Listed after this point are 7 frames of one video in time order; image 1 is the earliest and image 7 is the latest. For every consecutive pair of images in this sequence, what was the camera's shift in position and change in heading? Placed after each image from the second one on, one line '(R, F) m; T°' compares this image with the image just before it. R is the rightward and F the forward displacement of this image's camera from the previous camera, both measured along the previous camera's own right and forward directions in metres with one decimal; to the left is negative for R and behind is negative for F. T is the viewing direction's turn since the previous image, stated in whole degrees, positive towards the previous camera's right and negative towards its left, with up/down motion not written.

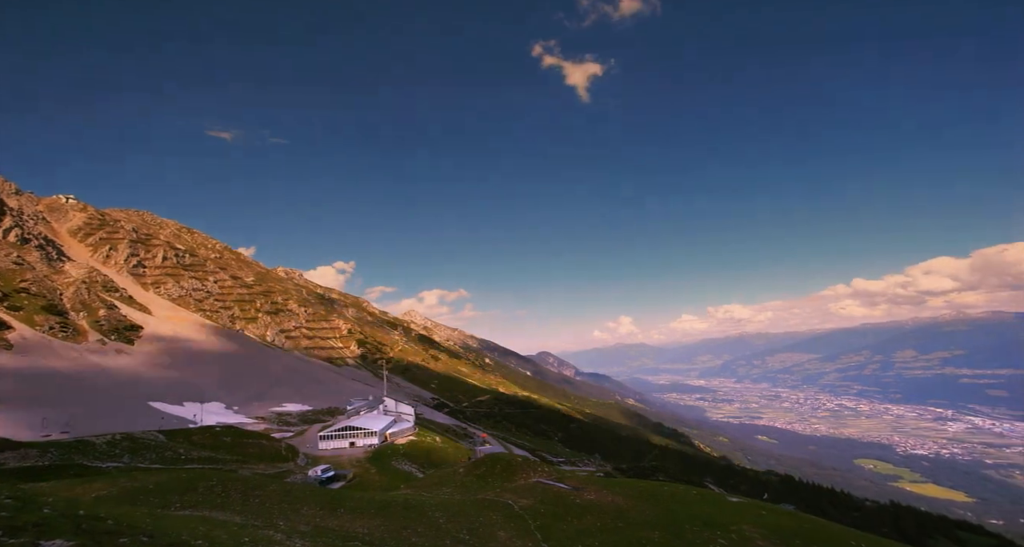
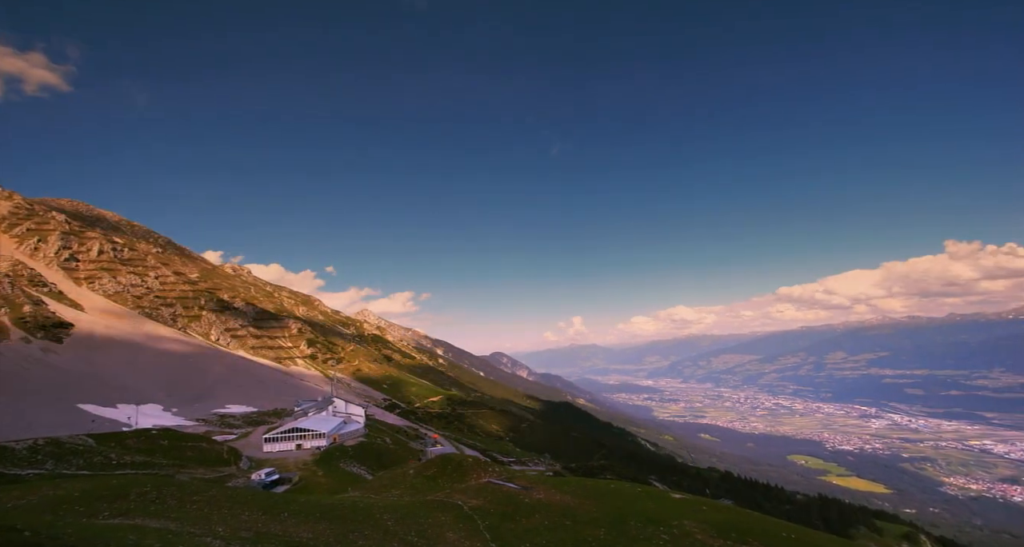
(+0.2, -0.6) m; +5°
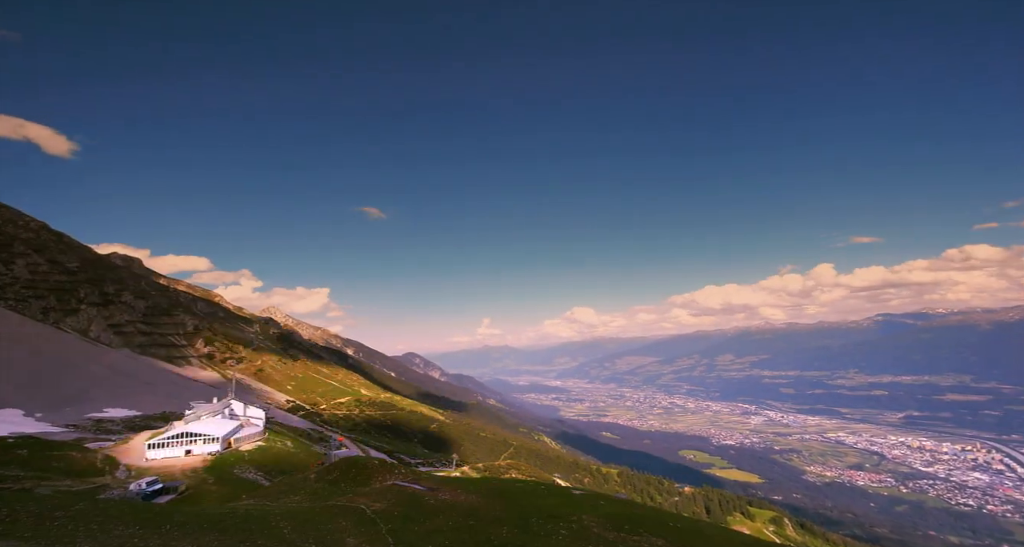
(+0.6, -0.8) m; +9°
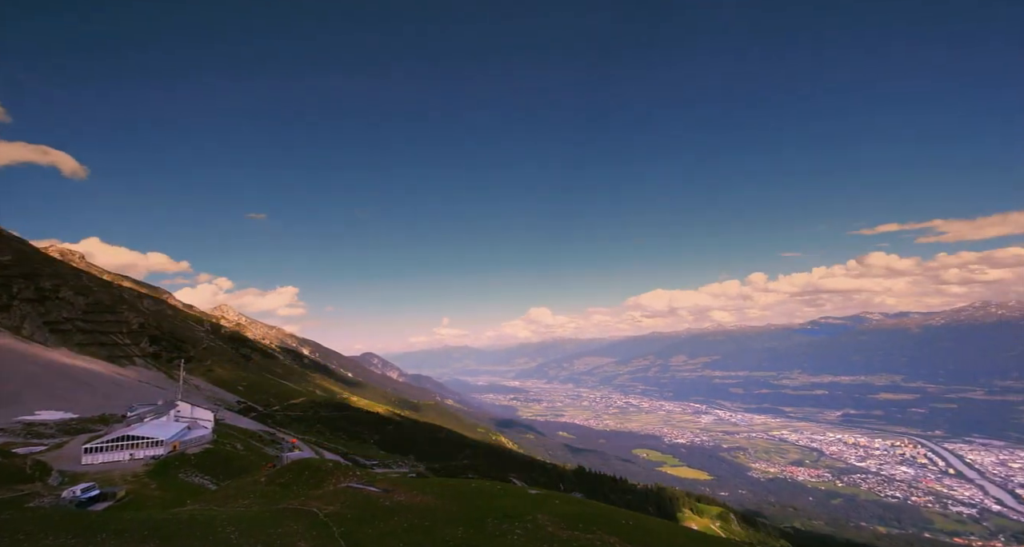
(+0.3, -0.2) m; +4°
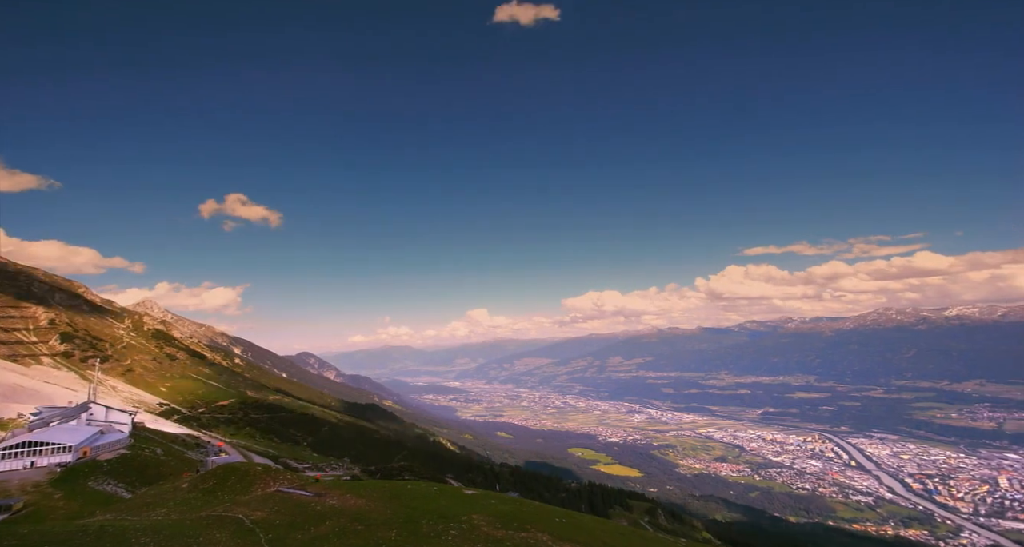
(+0.5, -0.2) m; +6°
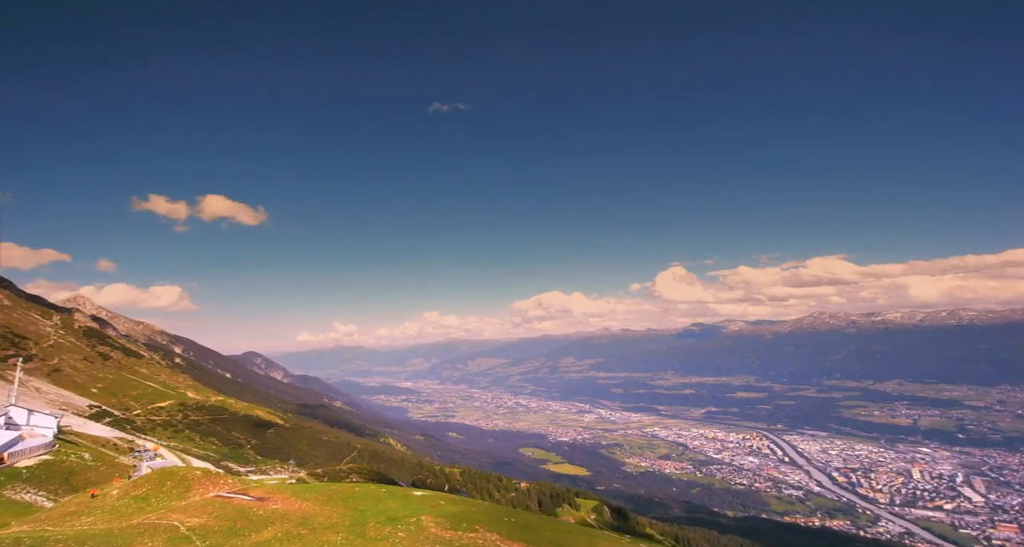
(+0.3, 0.0) m; +5°
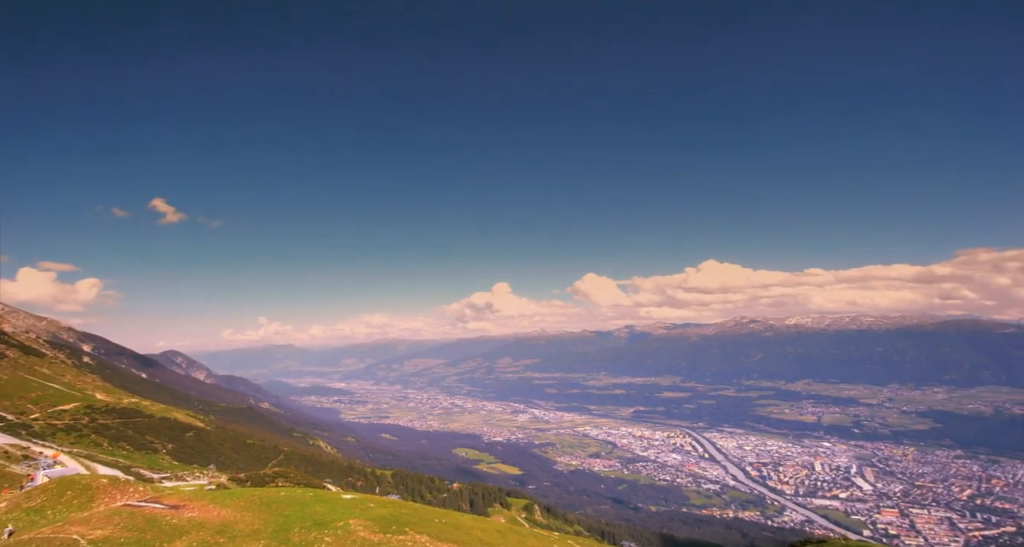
(+0.4, 0.0) m; +6°
